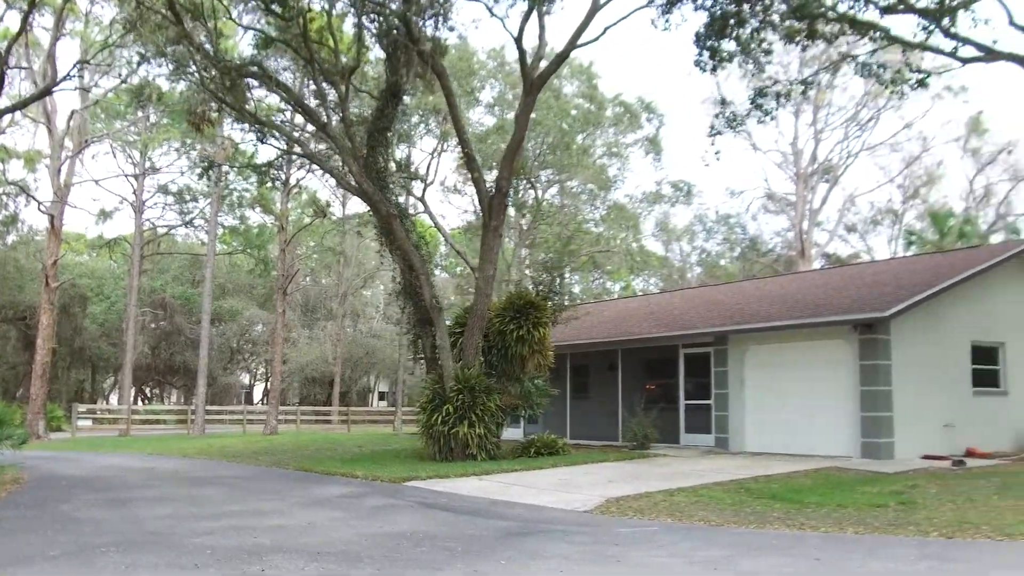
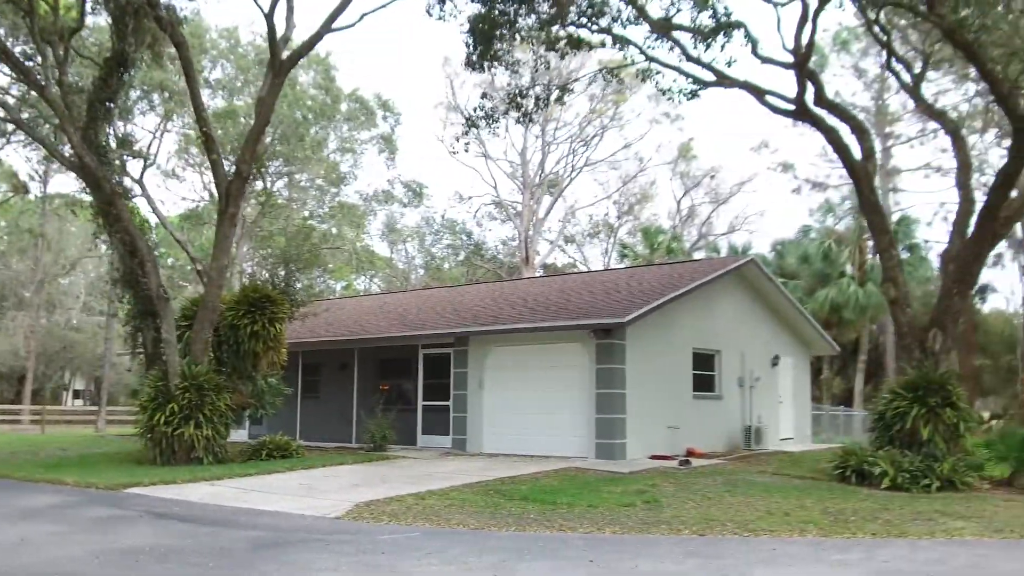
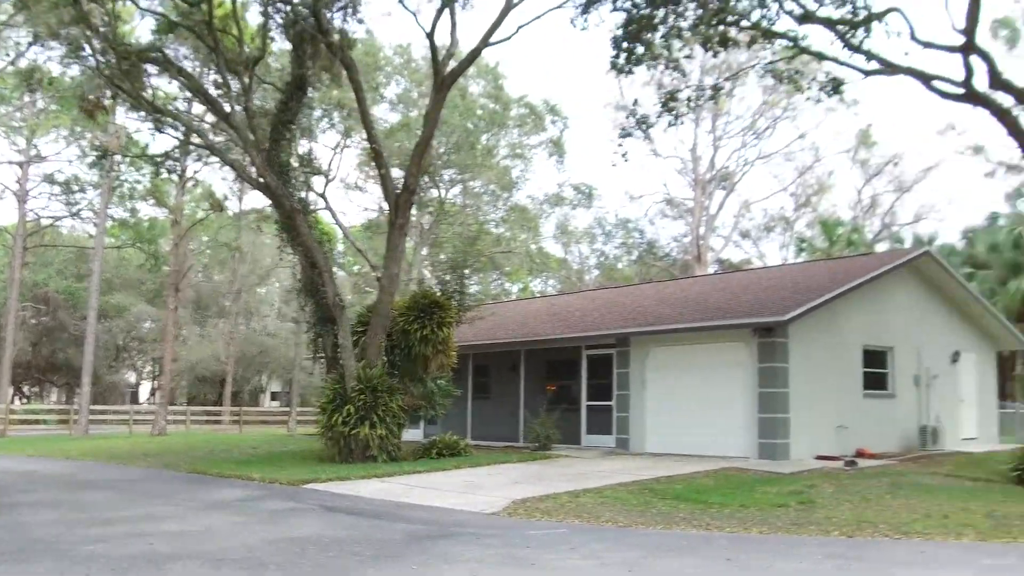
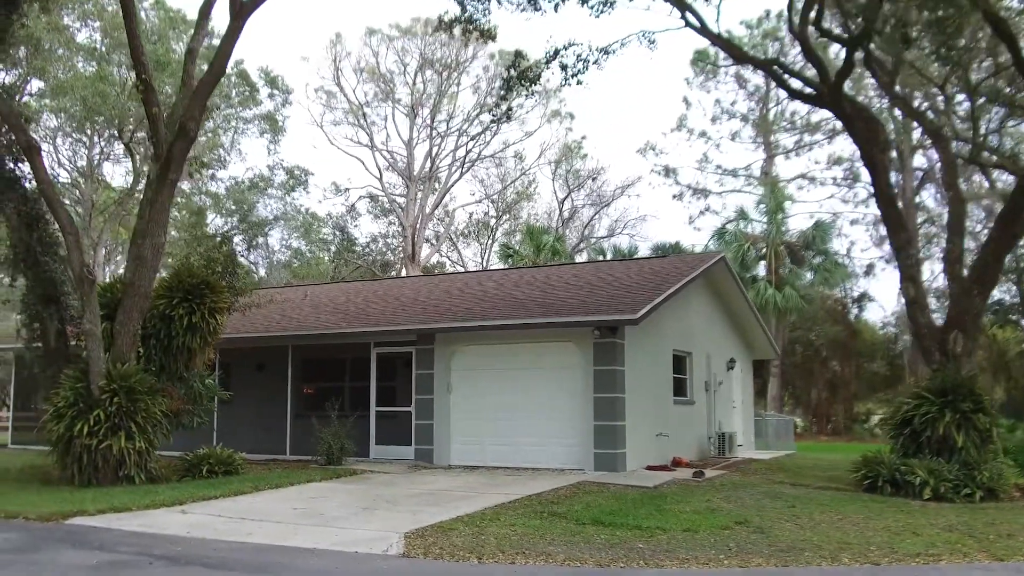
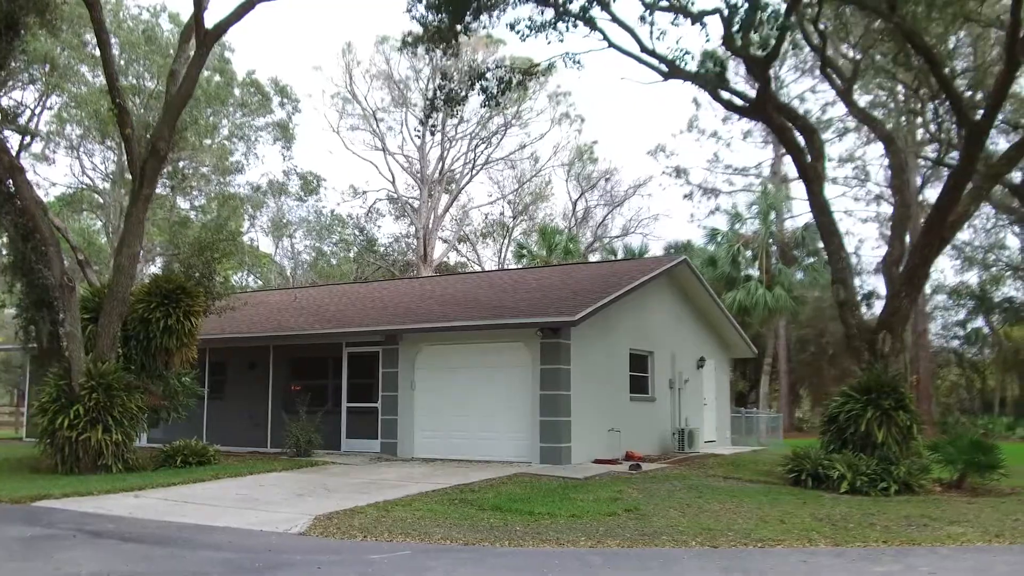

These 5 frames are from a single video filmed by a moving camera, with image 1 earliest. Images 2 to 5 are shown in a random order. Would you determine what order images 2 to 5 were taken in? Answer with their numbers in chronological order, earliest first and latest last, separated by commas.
3, 2, 5, 4
